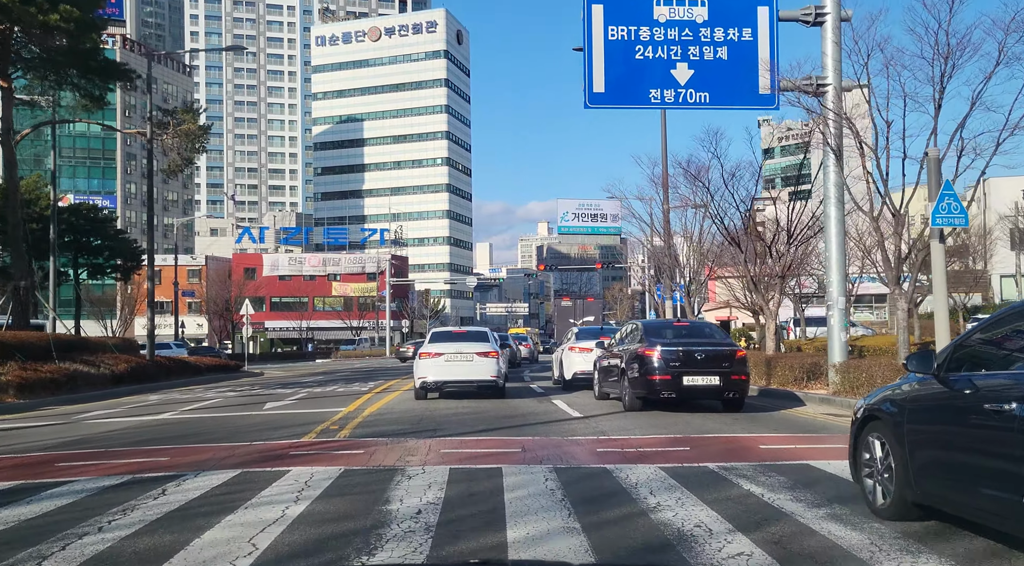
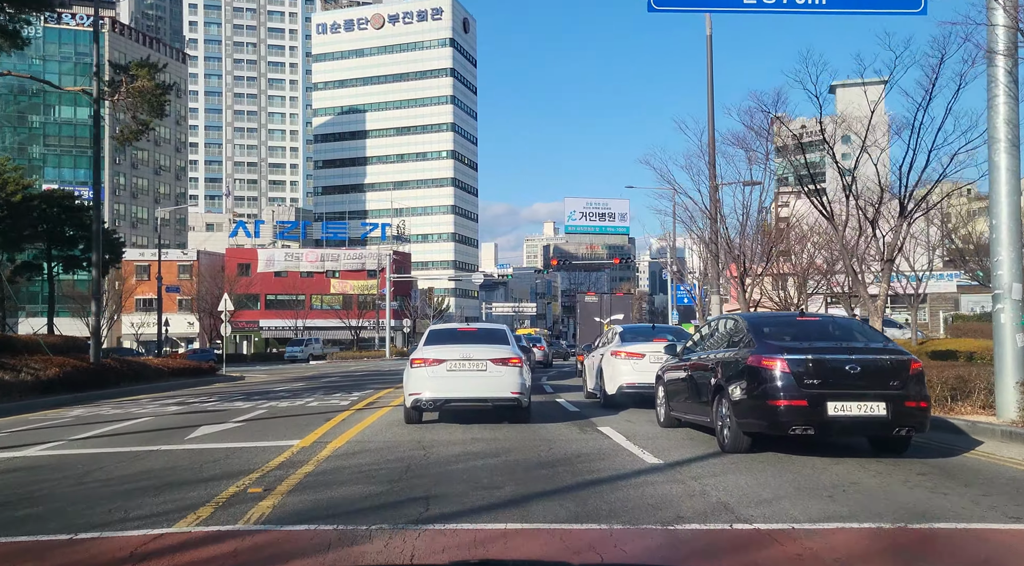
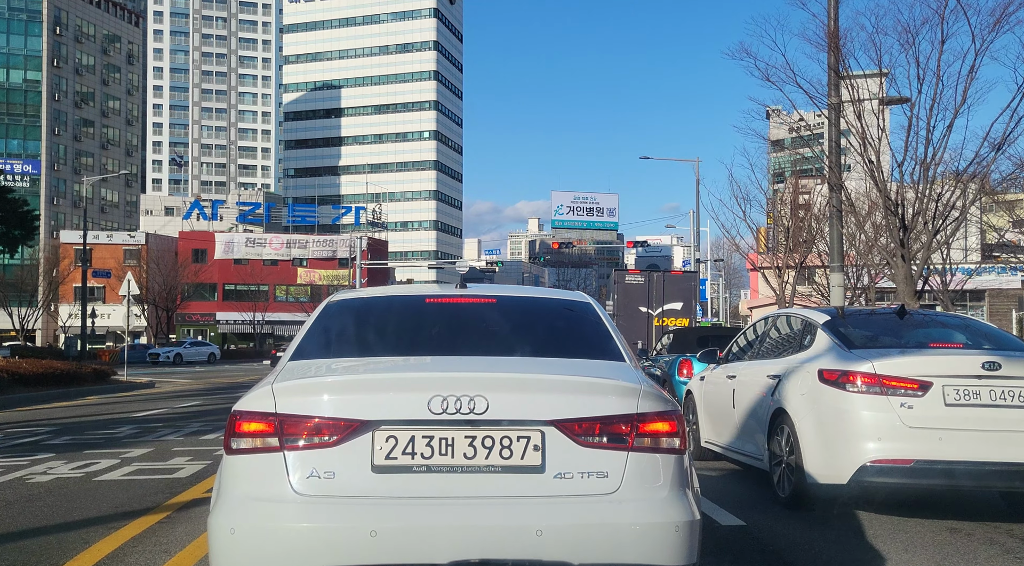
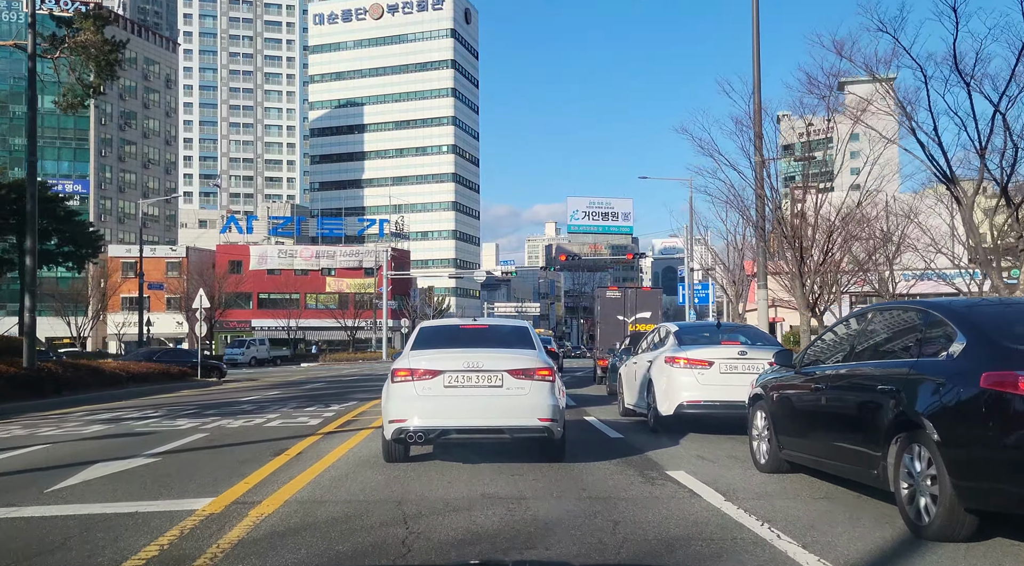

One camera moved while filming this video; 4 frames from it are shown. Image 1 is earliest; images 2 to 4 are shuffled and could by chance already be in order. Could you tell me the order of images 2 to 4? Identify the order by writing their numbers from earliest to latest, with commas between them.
2, 4, 3
